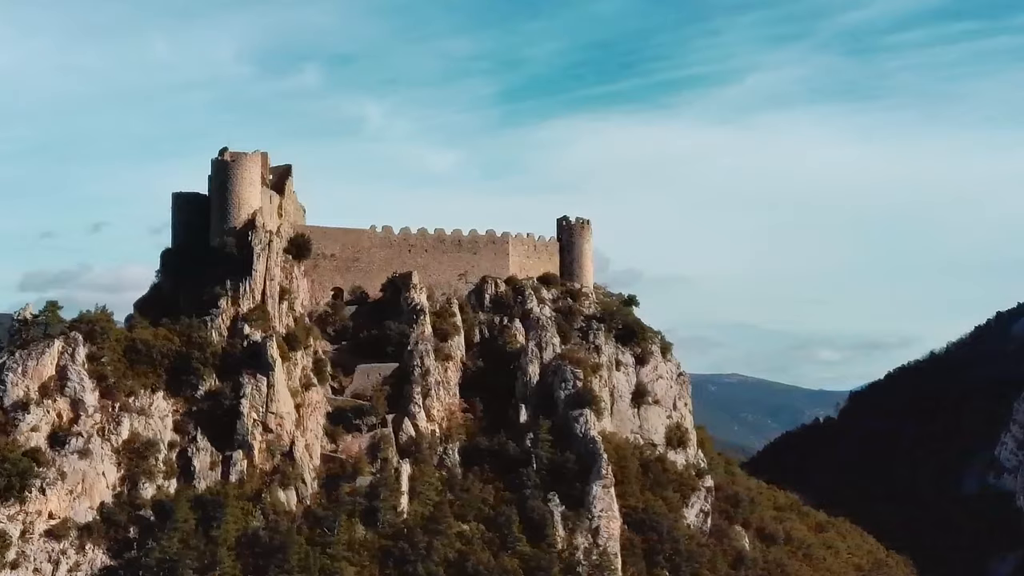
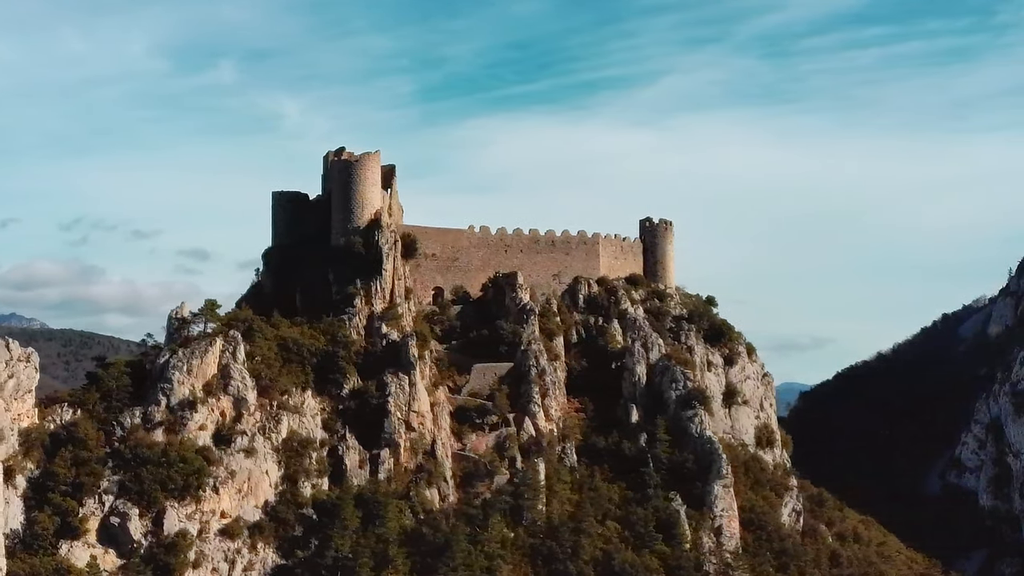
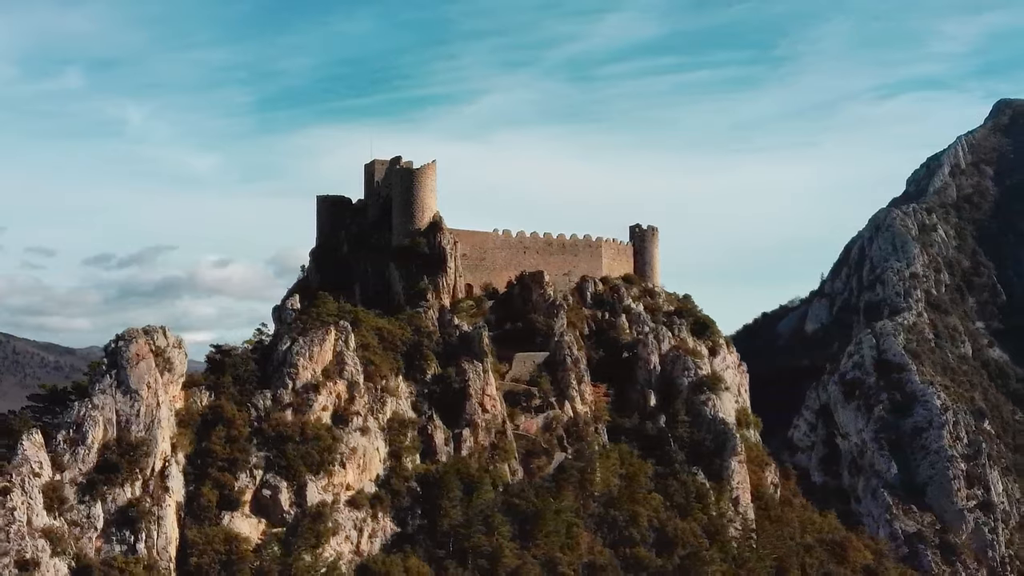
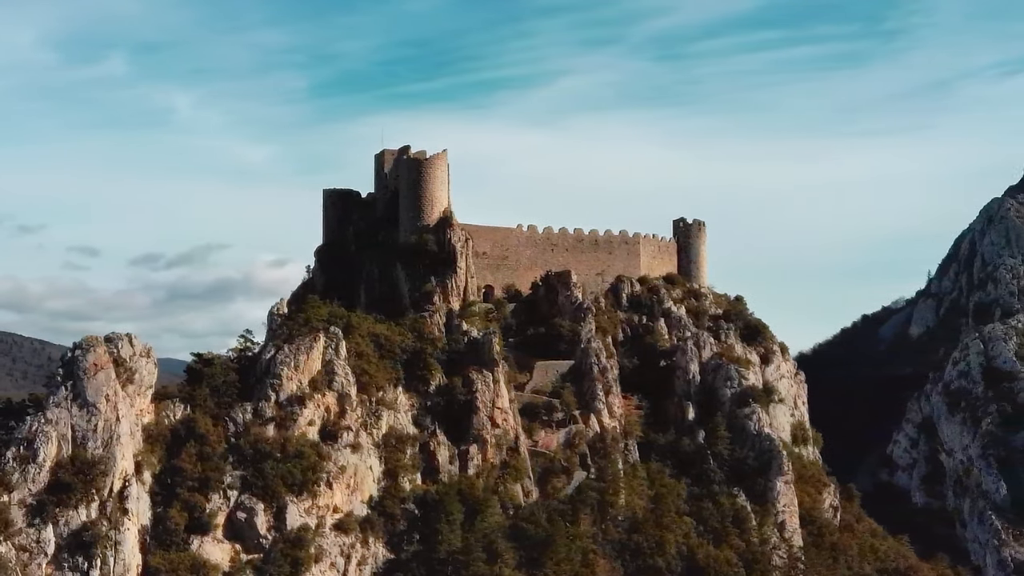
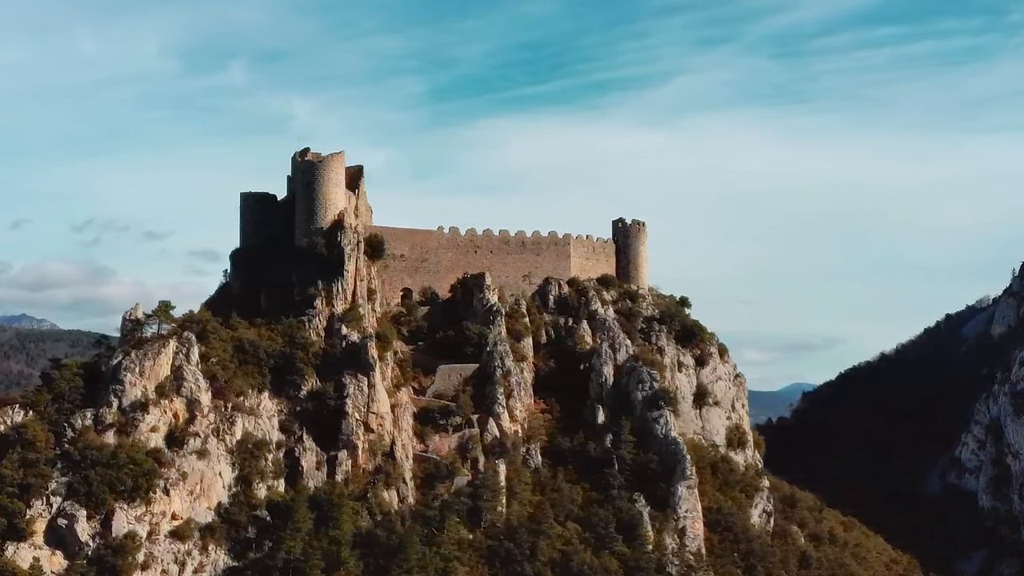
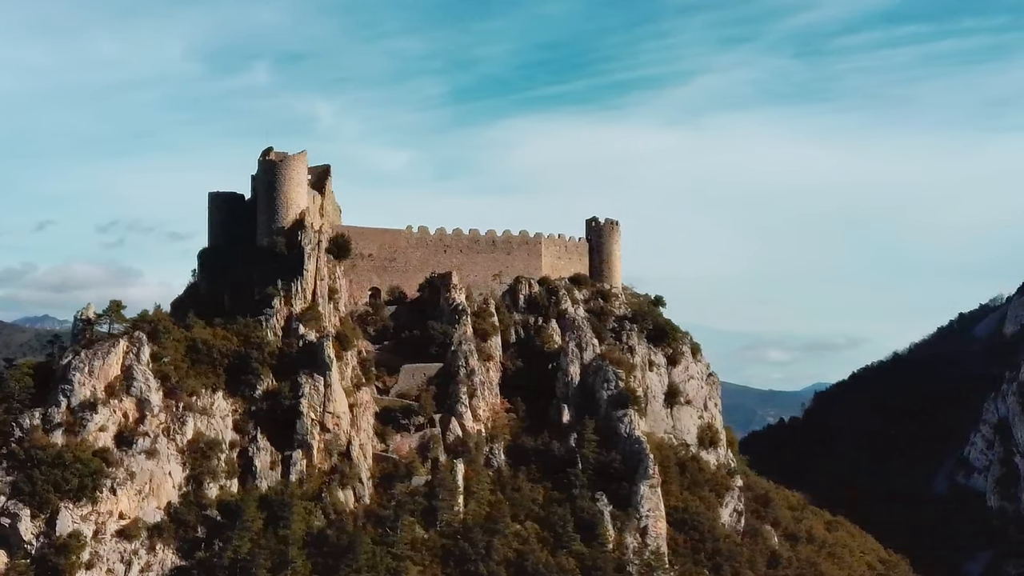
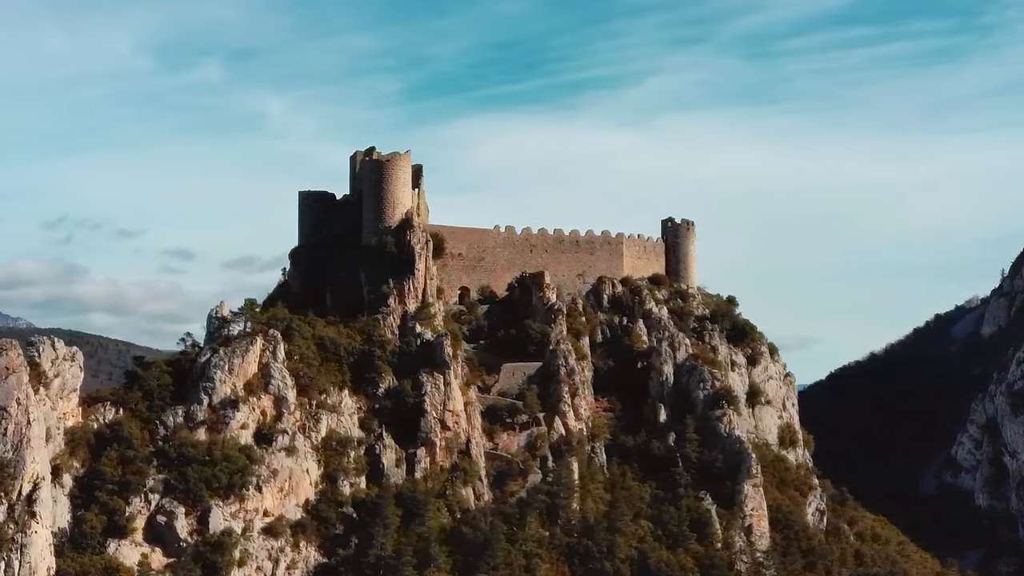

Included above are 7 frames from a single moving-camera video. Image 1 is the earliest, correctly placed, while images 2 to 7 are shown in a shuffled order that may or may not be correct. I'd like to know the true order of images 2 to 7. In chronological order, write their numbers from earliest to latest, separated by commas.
6, 5, 2, 7, 4, 3
